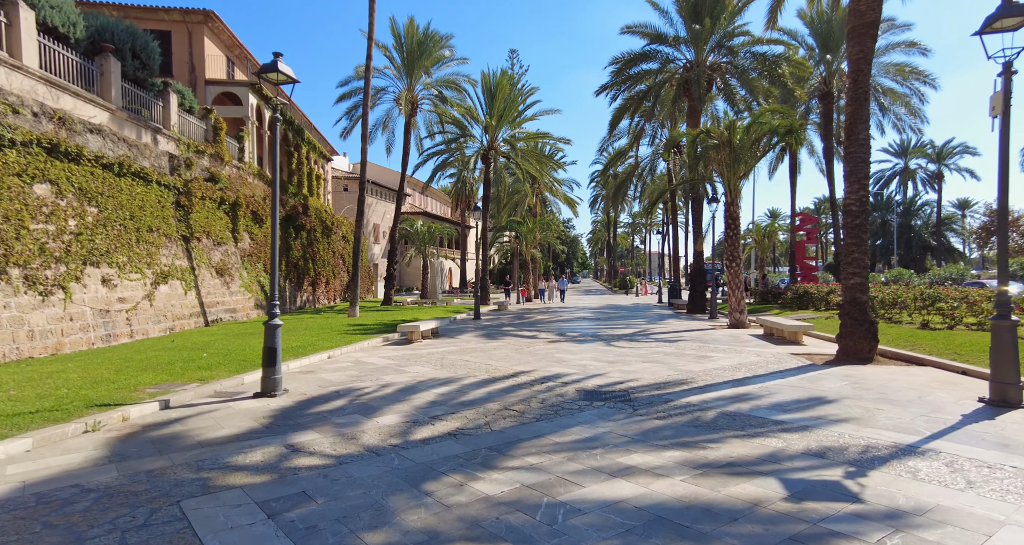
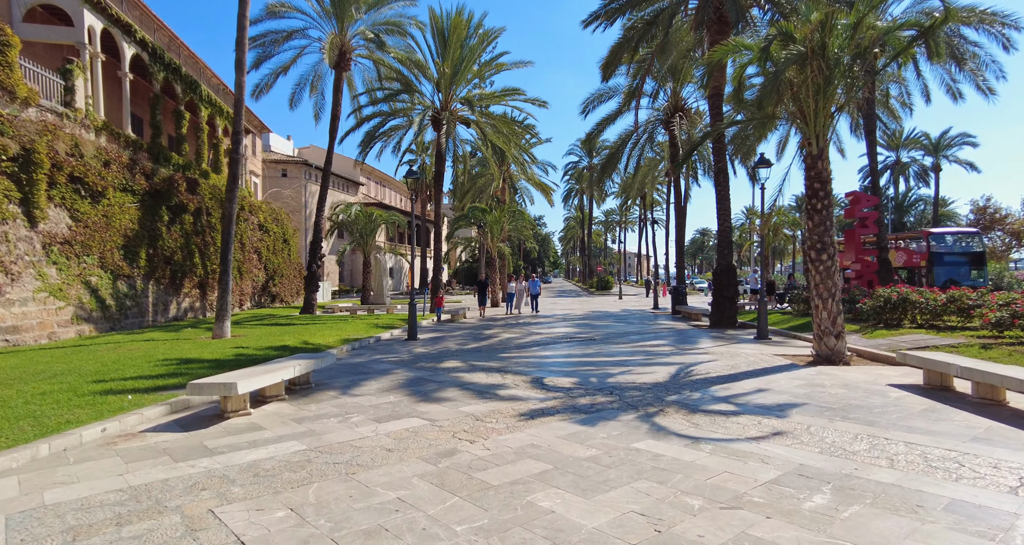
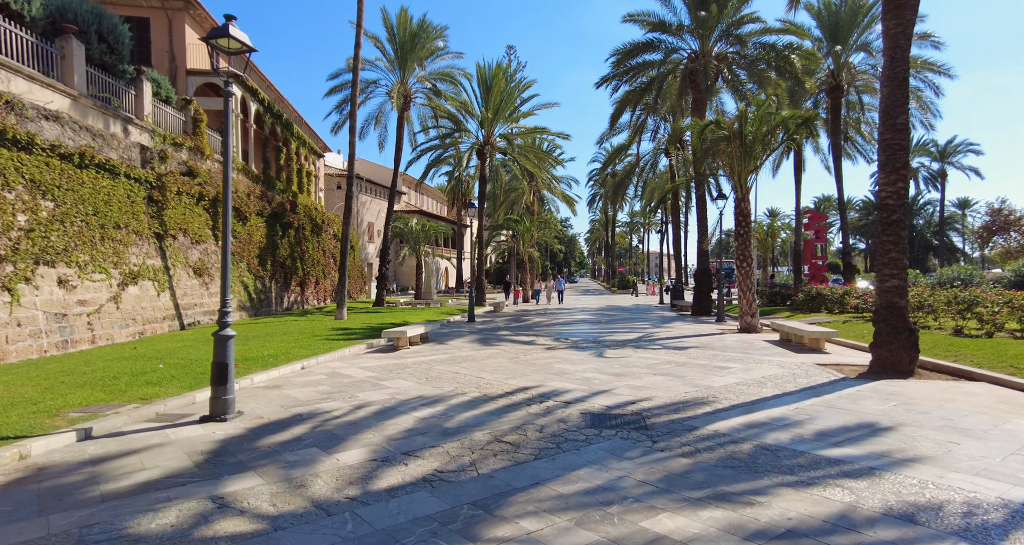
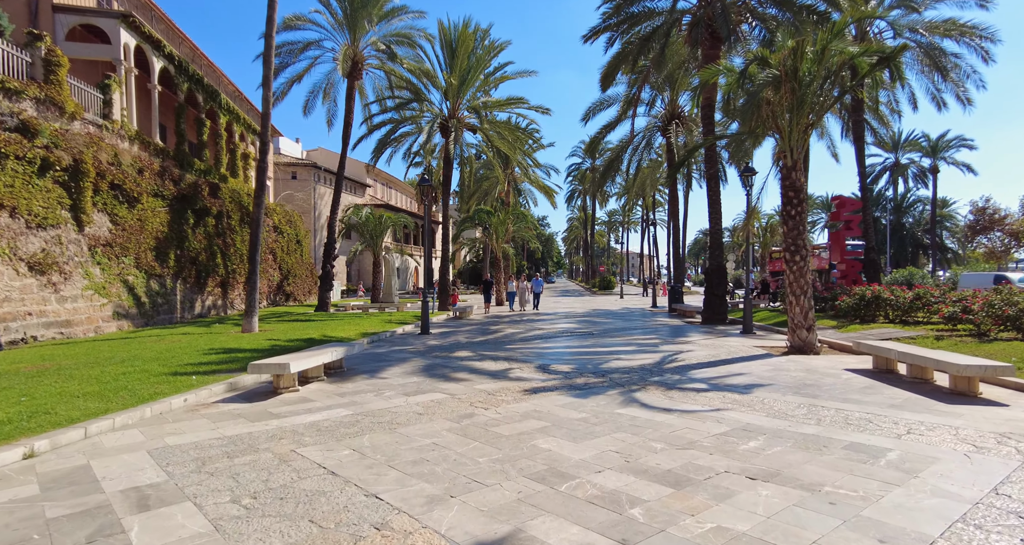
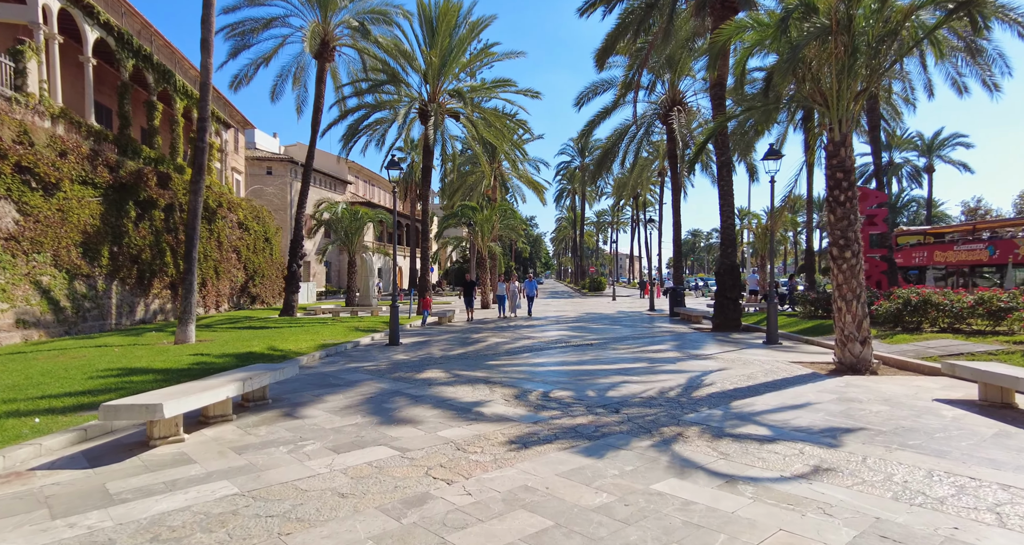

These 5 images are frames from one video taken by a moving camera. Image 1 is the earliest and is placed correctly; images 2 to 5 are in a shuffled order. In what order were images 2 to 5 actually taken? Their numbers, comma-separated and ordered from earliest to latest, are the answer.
3, 4, 2, 5
